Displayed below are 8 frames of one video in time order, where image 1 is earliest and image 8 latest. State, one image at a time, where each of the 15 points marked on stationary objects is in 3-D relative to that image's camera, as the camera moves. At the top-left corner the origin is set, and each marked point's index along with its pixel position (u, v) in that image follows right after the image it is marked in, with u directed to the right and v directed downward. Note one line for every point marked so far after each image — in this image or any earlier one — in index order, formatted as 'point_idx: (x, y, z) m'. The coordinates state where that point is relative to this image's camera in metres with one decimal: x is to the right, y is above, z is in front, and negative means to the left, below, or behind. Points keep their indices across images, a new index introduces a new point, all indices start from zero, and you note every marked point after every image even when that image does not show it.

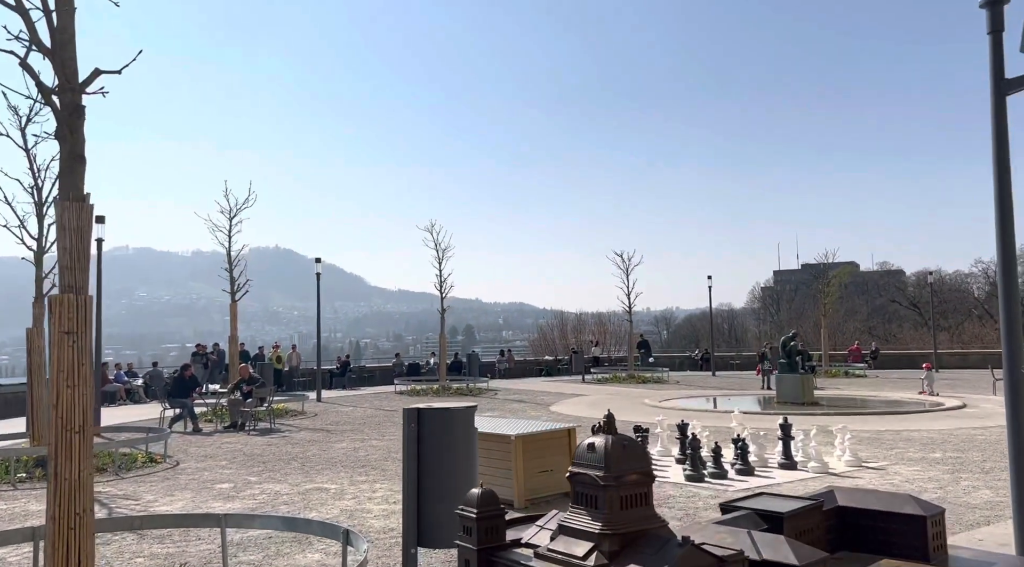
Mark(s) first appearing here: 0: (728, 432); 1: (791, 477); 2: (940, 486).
0: (+3.7, -2.5, +15.0) m
1: (+3.8, -2.6, +12.0) m
2: (+5.3, -2.5, +10.9) m
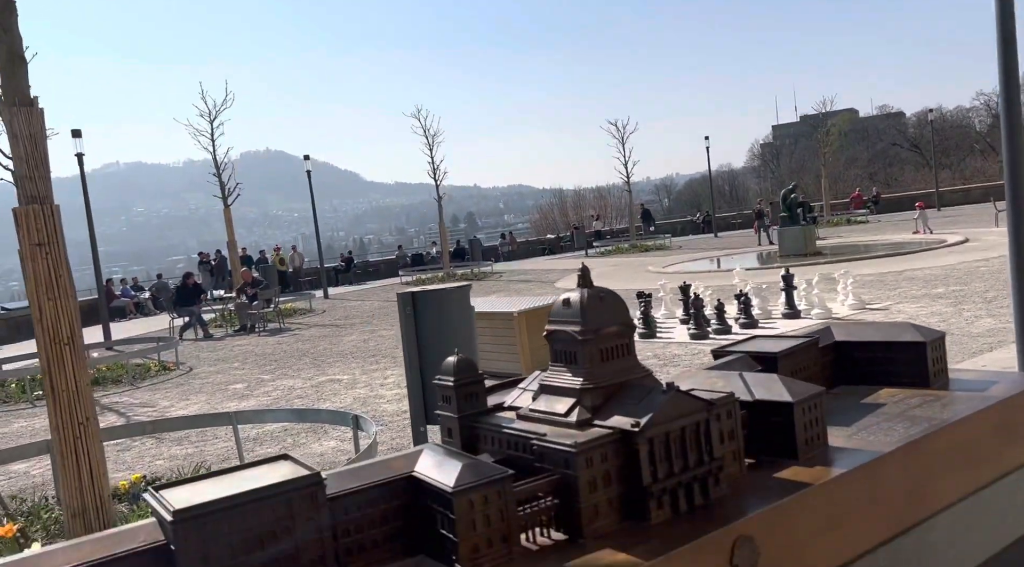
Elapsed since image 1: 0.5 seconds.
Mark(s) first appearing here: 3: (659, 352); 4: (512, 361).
0: (+3.7, -0.1, +15.0) m
1: (+3.9, -0.6, +12.1) m
2: (+5.4, -0.5, +11.0) m
3: (+1.9, -0.9, +11.4) m
4: (0.0, -0.9, +10.2) m
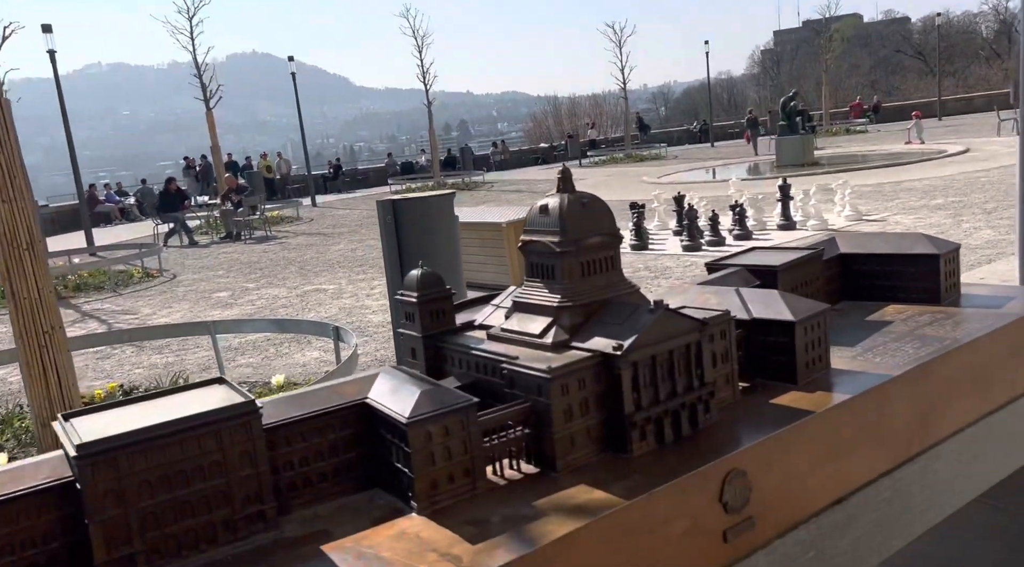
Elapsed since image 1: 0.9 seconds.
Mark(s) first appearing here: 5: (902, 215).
0: (+3.6, +1.4, +14.7) m
1: (+3.7, +0.6, +11.8) m
2: (+5.2, +0.6, +10.7) m
3: (+1.7, +0.3, +11.2) m
4: (-0.1, +0.1, +10.0) m
5: (+5.5, +0.9, +12.4) m
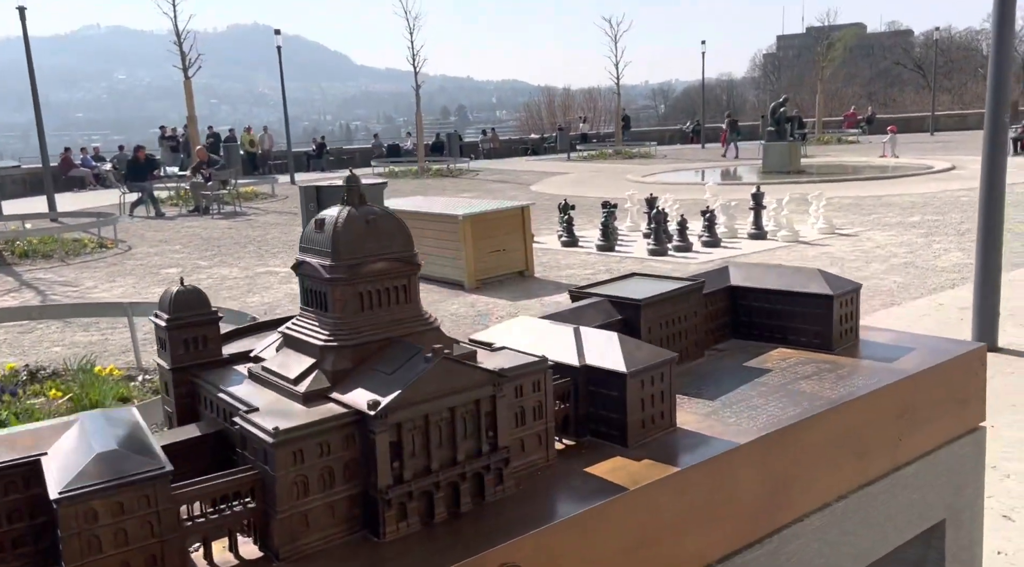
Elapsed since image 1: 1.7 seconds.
0: (+3.1, +1.3, +14.4) m
1: (+3.2, +0.5, +11.5) m
2: (+4.7, +0.4, +10.5) m
3: (+1.2, +0.2, +10.9) m
4: (-0.6, +0.2, +9.6) m
5: (+5.0, +0.7, +12.1) m
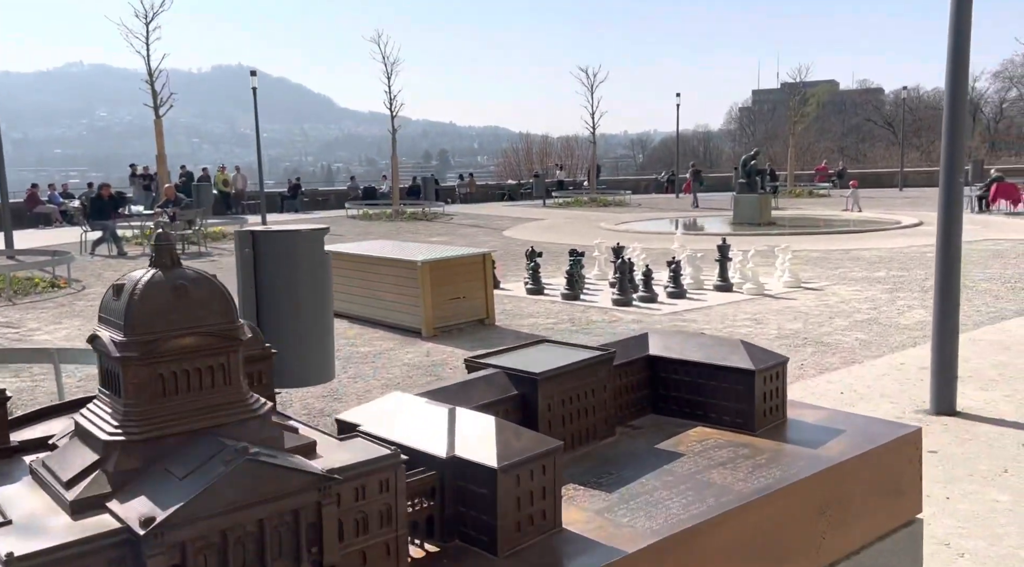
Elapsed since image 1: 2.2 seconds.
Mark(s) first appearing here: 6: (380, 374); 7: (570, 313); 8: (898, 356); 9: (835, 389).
0: (+2.5, +0.5, +14.3) m
1: (+2.7, -0.2, +11.4) m
2: (+4.3, -0.3, +10.3) m
3: (+0.7, -0.4, +10.7) m
4: (-1.1, -0.3, +9.4) m
5: (+4.5, -0.1, +12.0) m
6: (-1.1, -0.8, +7.6) m
7: (+0.7, -0.4, +10.6) m
8: (+3.4, -0.6, +7.7) m
9: (+2.4, -0.8, +6.6) m
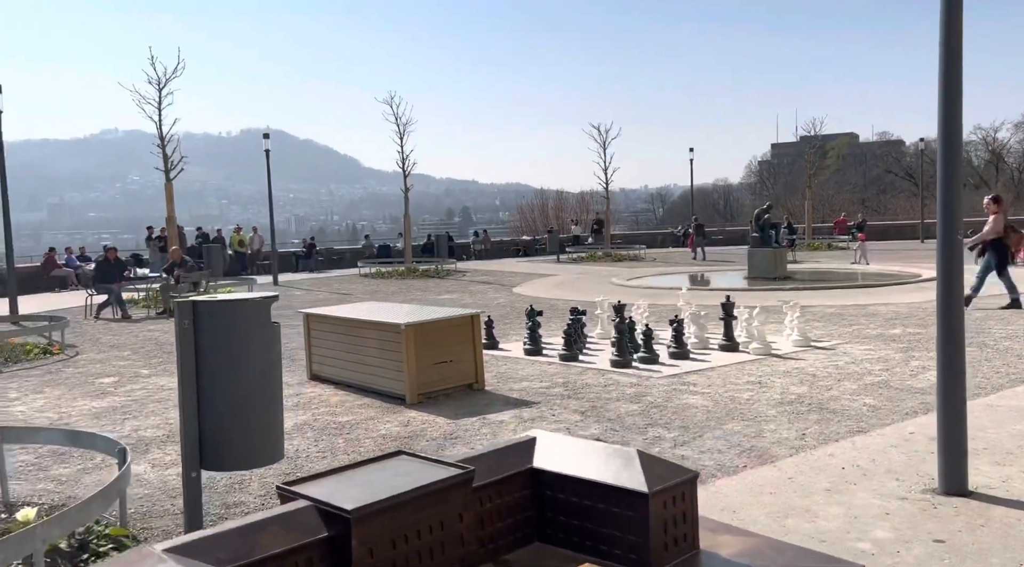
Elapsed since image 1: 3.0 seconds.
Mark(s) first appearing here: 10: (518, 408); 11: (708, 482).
0: (+2.5, -0.4, +13.8) m
1: (+2.7, -1.0, +10.9) m
2: (+4.2, -0.9, +9.8) m
3: (+0.7, -1.1, +10.2) m
4: (-1.2, -1.0, +9.0) m
5: (+4.5, -0.8, +11.5) m
6: (-1.3, -1.3, +7.2) m
7: (+0.6, -1.1, +10.1) m
8: (+3.2, -1.2, +7.2) m
9: (+2.2, -1.3, +6.1) m
10: (+0.1, -1.2, +8.3) m
11: (+1.3, -1.3, +5.9) m
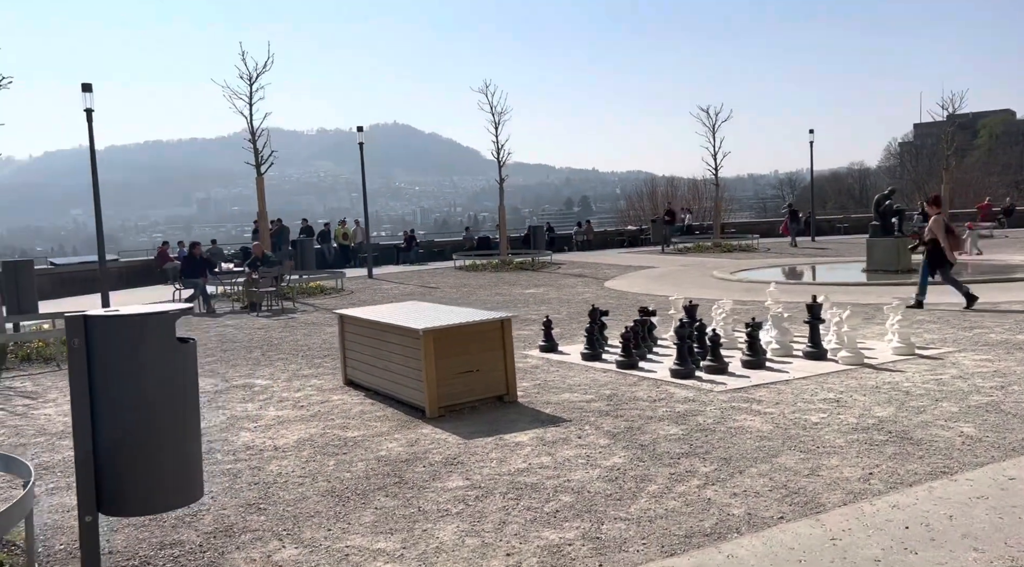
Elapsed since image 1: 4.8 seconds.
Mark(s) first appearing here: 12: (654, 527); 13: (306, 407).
0: (+3.5, -0.4, +12.4) m
1: (+3.2, -0.9, +9.5) m
2: (+4.6, -0.9, +8.2) m
3: (+1.1, -1.1, +9.1) m
4: (-0.9, -1.0, +8.1) m
5: (+5.1, -0.8, +9.8) m
6: (-1.2, -1.4, +6.4) m
7: (+1.1, -1.1, +9.0) m
8: (+3.3, -1.2, +5.7) m
9: (+2.1, -1.3, +4.8) m
10: (+0.3, -1.2, +7.3) m
11: (+1.2, -1.4, +4.7) m
12: (+0.8, -1.4, +4.9) m
13: (-2.1, -1.2, +8.8) m
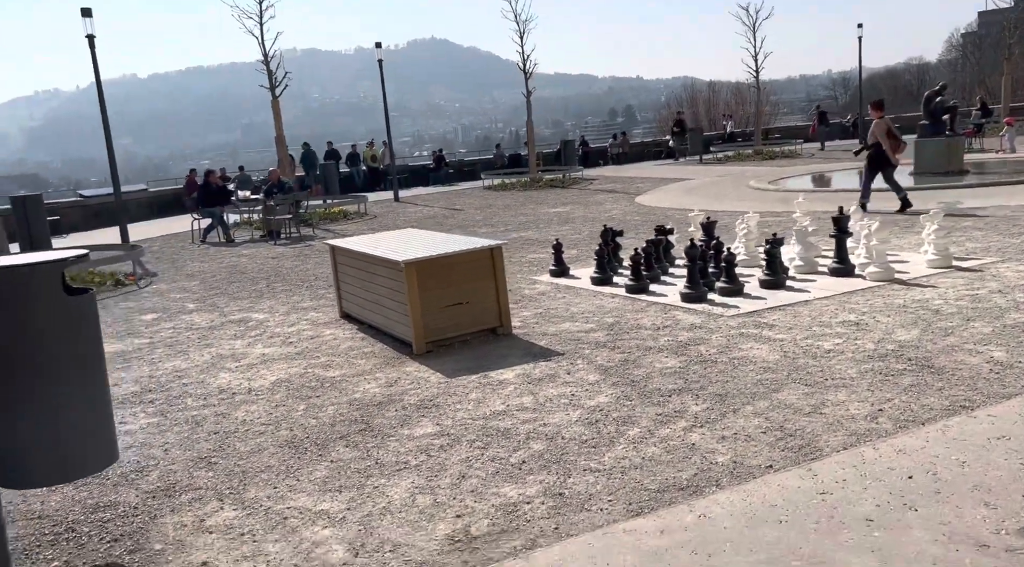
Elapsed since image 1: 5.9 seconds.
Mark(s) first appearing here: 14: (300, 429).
0: (+3.6, +0.8, +11.6) m
1: (+3.2, -0.1, +8.8) m
2: (+4.5, -0.1, +7.4) m
3: (+1.1, -0.3, +8.6) m
4: (-0.9, -0.4, +7.7) m
5: (+5.1, +0.2, +9.0) m
6: (-1.4, -0.9, +6.0) m
7: (+1.1, -0.3, +8.5) m
8: (+3.1, -0.7, +5.1) m
9: (+1.9, -0.9, +4.2) m
10: (+0.2, -0.6, +6.8) m
11: (+0.9, -1.0, +4.2) m
12: (+0.6, -1.0, +4.4) m
13: (-2.1, -0.6, +8.5) m
14: (-1.4, -0.9, +5.7) m
